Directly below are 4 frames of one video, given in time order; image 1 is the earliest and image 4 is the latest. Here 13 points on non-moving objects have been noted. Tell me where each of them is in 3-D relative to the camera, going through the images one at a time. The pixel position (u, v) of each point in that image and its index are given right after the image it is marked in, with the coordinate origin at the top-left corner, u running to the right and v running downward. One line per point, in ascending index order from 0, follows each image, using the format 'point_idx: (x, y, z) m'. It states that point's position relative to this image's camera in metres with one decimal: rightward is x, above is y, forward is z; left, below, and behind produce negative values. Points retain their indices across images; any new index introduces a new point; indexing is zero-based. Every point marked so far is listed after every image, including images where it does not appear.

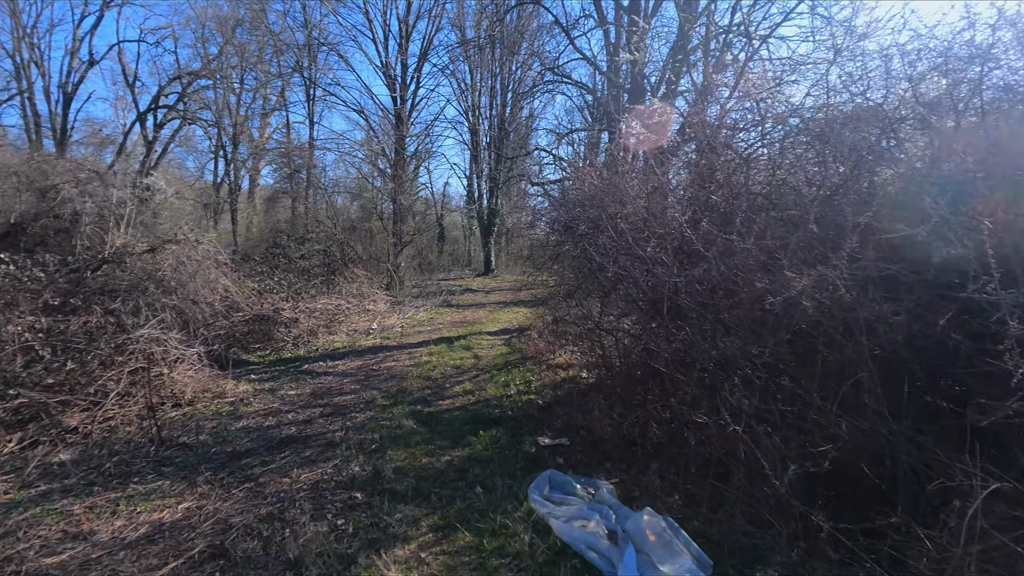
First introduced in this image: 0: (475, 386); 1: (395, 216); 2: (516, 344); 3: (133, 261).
0: (-0.5, -1.4, +7.5) m
1: (-3.8, +2.3, +17.5) m
2: (+0.1, -1.1, +9.9) m
3: (-5.9, +0.4, +8.3) m
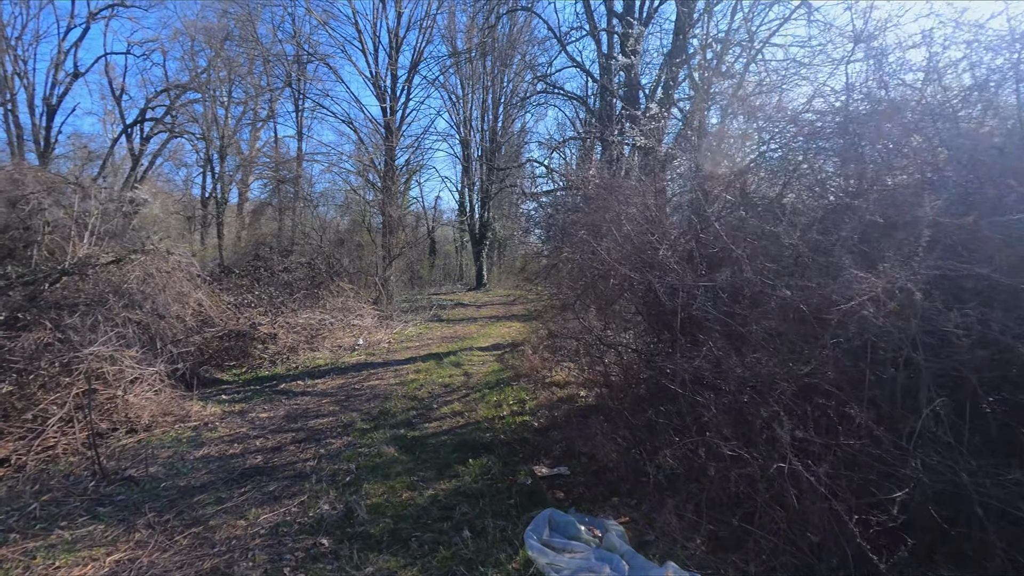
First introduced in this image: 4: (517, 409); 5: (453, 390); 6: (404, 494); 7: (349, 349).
0: (-0.6, -1.5, +6.9) m
1: (-4.1, +1.9, +17.0) m
2: (0.0, -1.3, +9.3) m
3: (-6.0, +0.2, +7.7) m
4: (+0.1, -1.5, +6.8) m
5: (-0.9, -1.5, +7.7) m
6: (-0.8, -1.6, +4.1) m
7: (-3.5, -1.3, +11.6) m
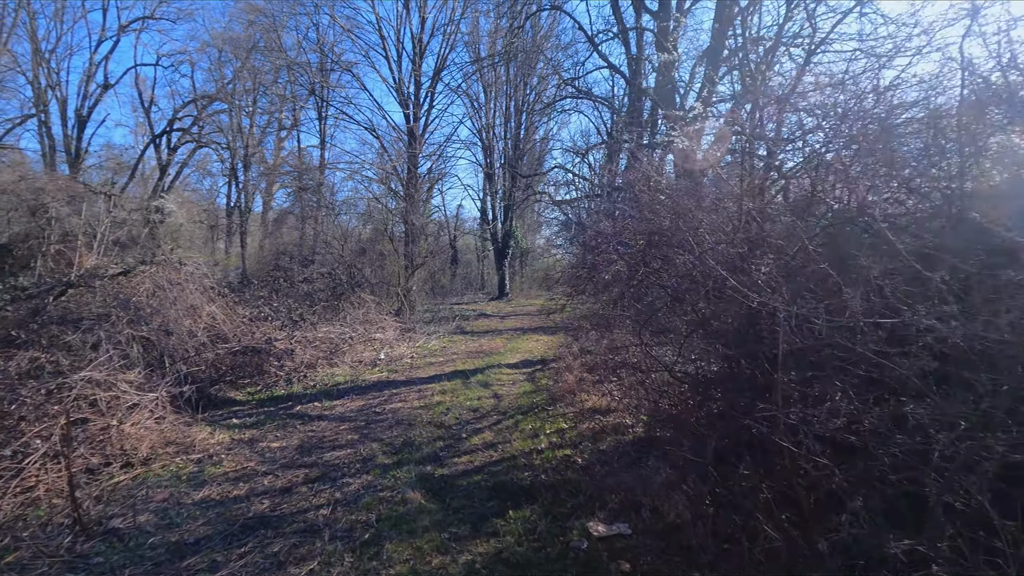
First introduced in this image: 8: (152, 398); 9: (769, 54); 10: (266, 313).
0: (-0.2, -1.7, +6.2) m
1: (-3.2, +1.6, +16.4) m
2: (+0.5, -1.5, +8.6) m
3: (-5.5, +0.1, +7.2) m
4: (+0.5, -1.7, +6.1) m
5: (-0.4, -1.7, +7.0) m
6: (-0.5, -1.7, +3.4) m
7: (-2.9, -1.6, +11.0) m
8: (-3.6, -1.1, +5.4) m
9: (+4.7, +4.2, +9.5) m
10: (-4.6, -0.5, +10.0) m
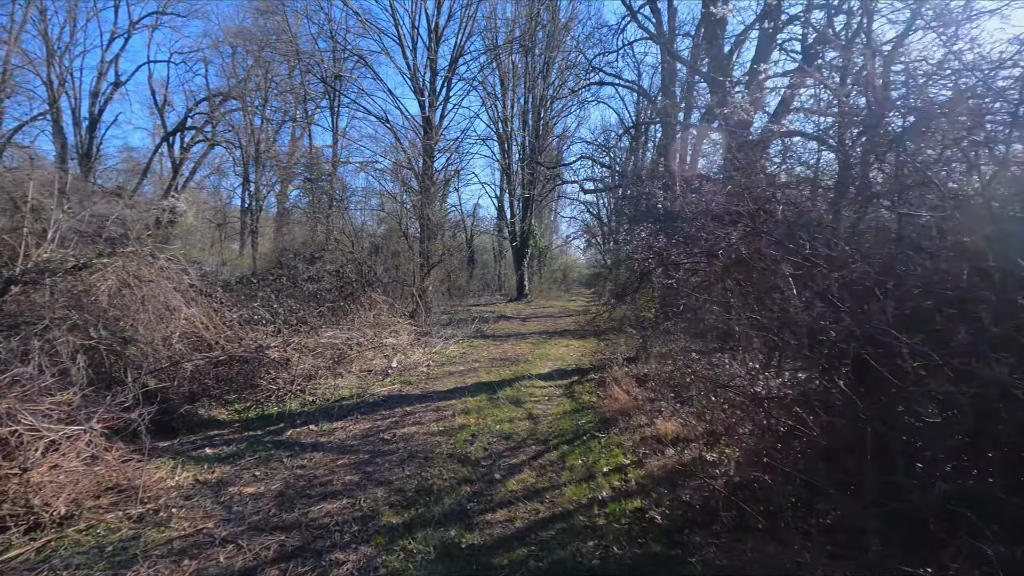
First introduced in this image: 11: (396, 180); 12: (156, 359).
0: (+0.3, -1.7, +4.7) m
1: (-2.5, +1.6, +15.0) m
2: (+1.0, -1.5, +7.1) m
3: (-5.1, +0.1, +5.9) m
4: (+0.9, -1.7, +4.5) m
5: (+0.1, -1.6, +5.5) m
6: (-0.2, -1.7, +1.9) m
7: (-2.4, -1.5, +9.5) m
8: (-3.2, -1.1, +4.0) m
9: (+5.2, +4.3, +7.9) m
10: (-4.1, -0.4, +8.7) m
11: (-3.3, +3.1, +14.8) m
12: (-4.3, -0.8, +6.3) m
